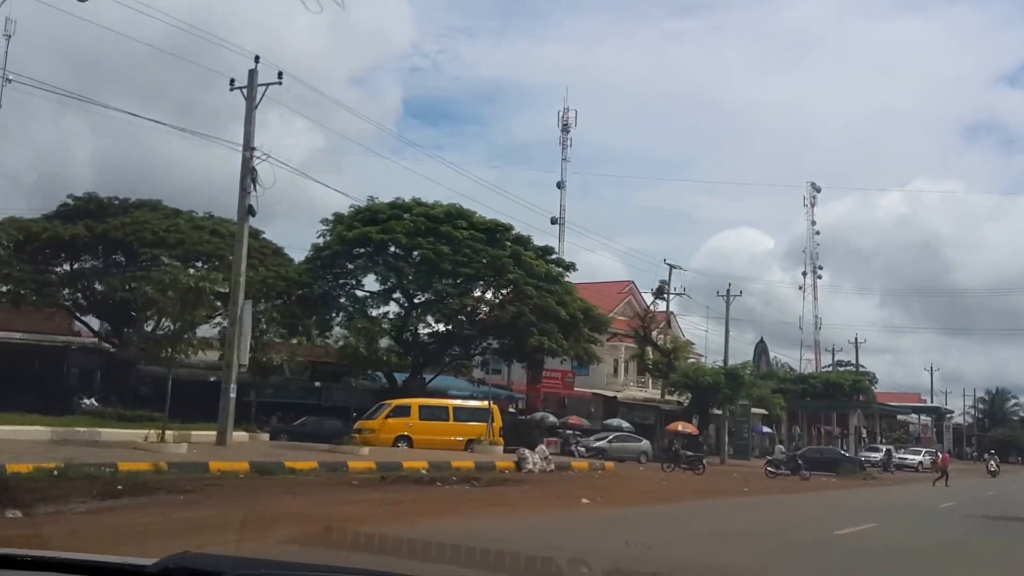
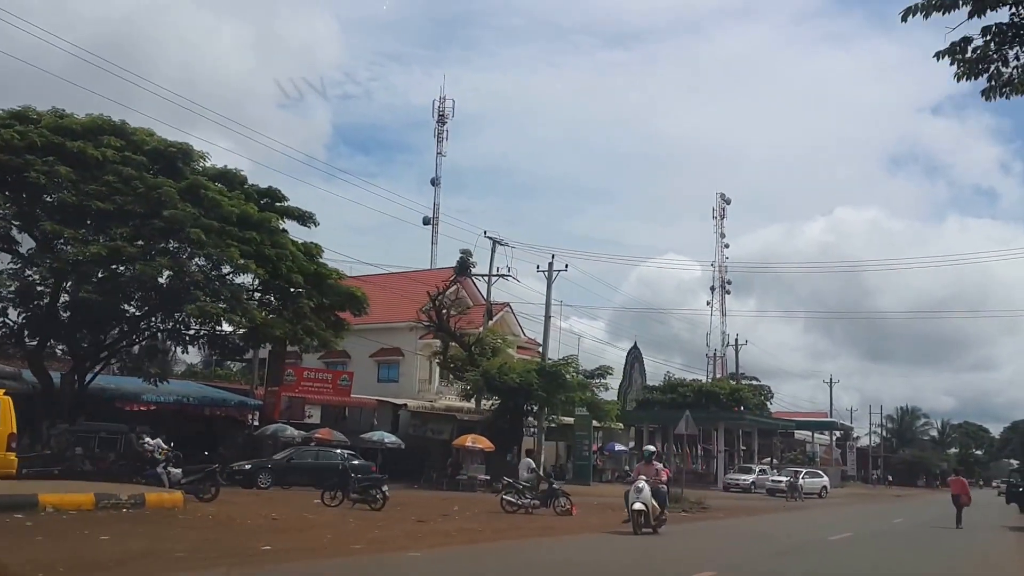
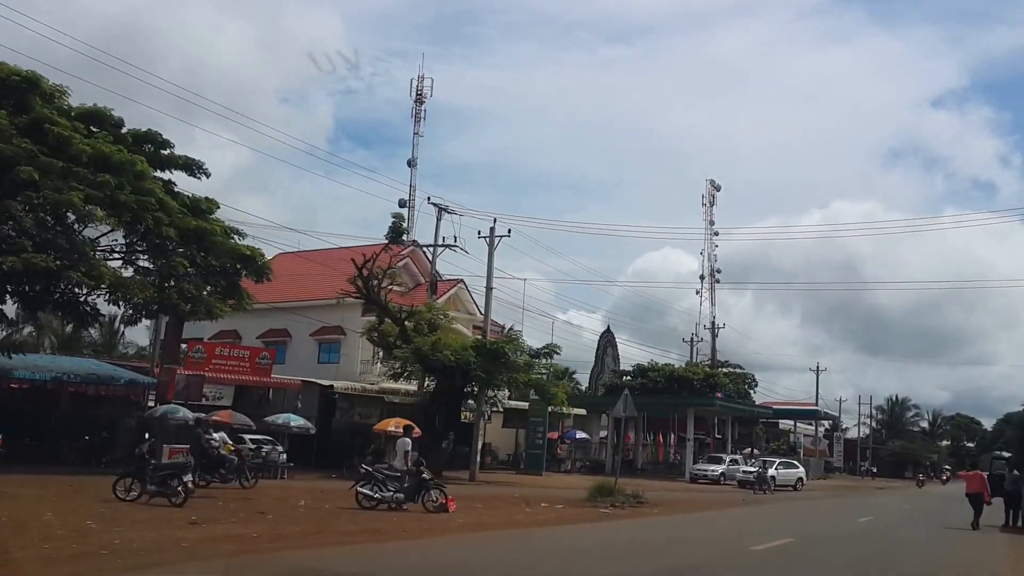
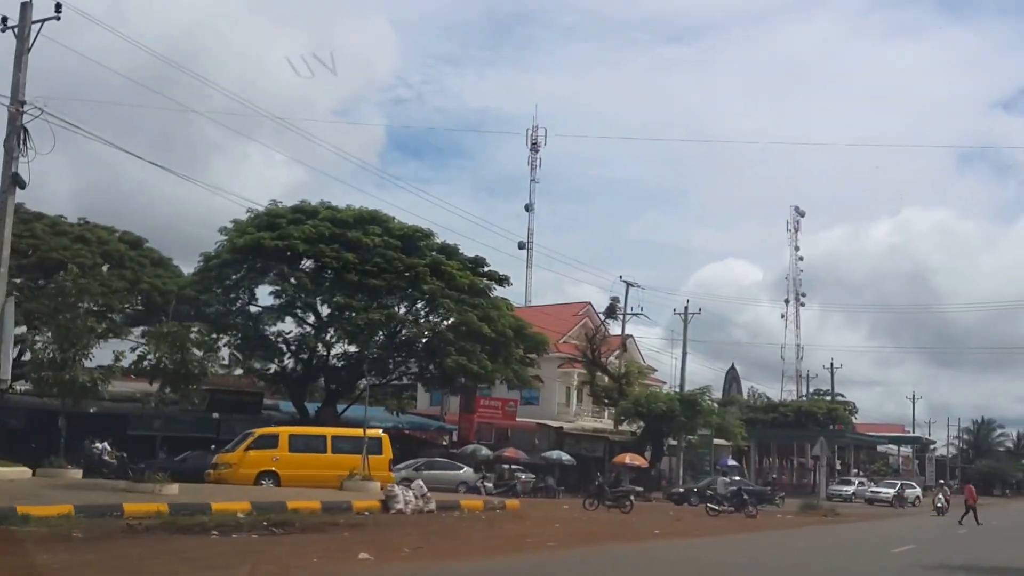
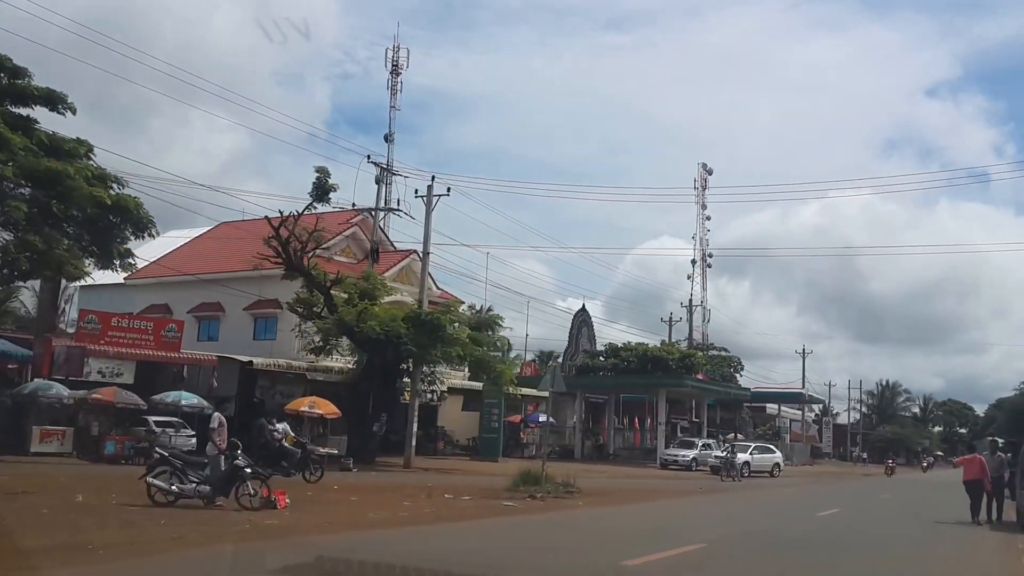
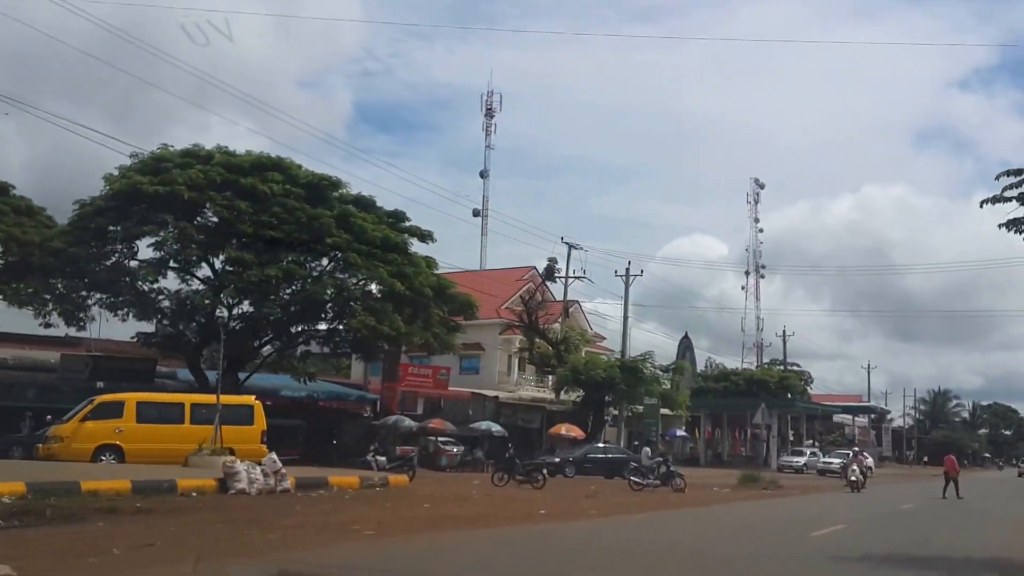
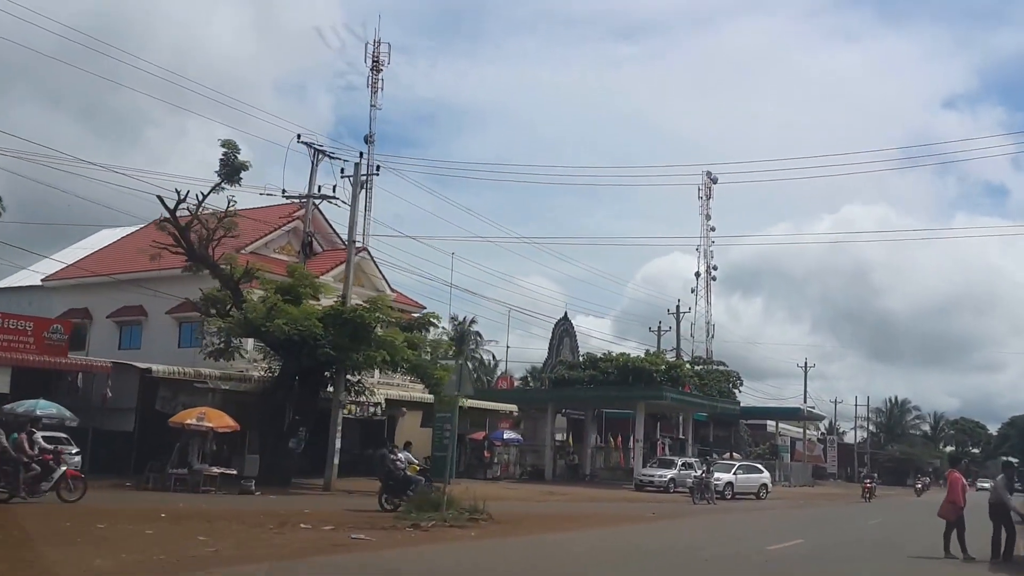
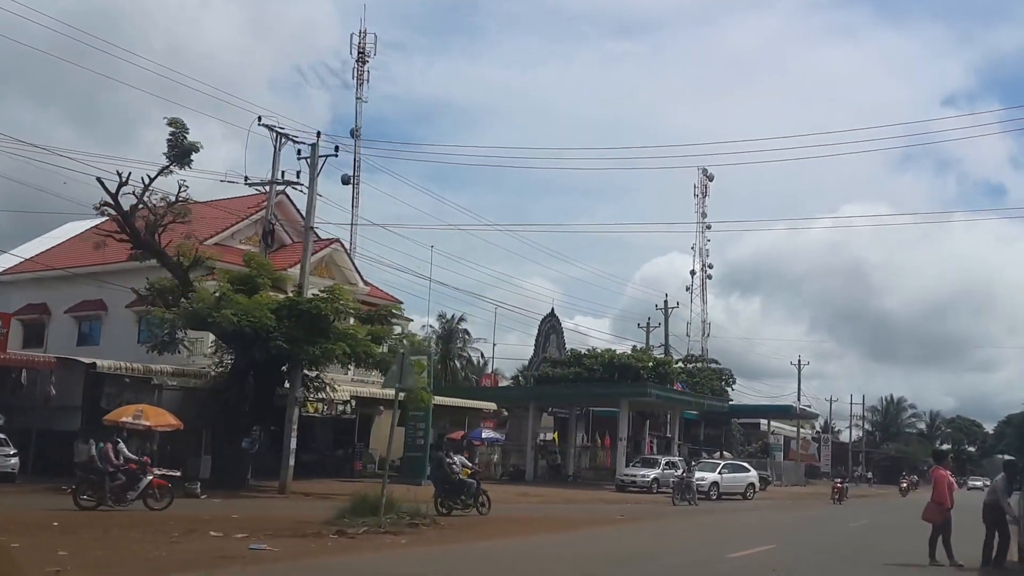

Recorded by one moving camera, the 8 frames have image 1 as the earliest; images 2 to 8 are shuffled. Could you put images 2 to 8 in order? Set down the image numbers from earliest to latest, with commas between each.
4, 6, 2, 3, 5, 7, 8
